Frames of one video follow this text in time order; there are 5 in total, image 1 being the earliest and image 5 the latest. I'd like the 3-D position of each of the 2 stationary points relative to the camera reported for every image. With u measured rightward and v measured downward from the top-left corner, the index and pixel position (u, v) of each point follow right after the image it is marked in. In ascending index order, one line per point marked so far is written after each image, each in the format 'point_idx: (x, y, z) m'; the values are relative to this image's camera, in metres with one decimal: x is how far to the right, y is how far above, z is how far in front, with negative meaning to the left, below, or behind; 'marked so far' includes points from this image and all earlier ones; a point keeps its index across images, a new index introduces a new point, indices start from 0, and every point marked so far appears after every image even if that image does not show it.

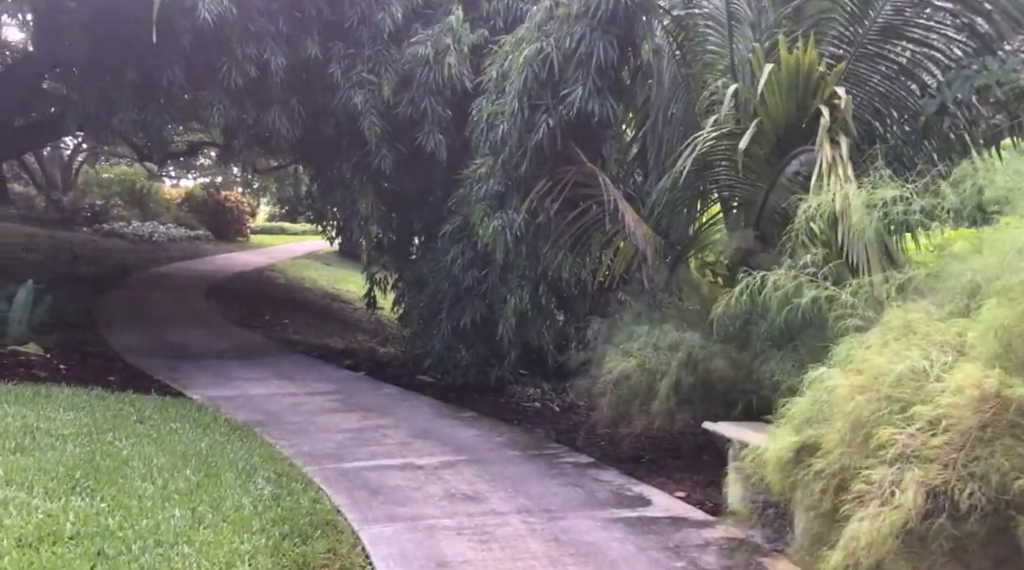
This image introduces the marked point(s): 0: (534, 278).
0: (+0.2, 0.0, +7.7) m
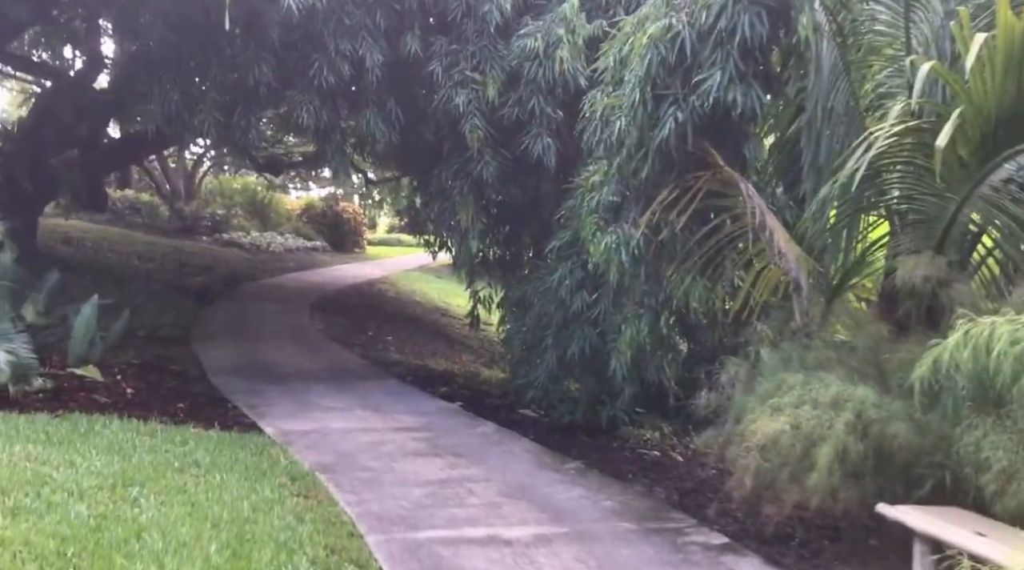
0: (+1.0, -0.1, +6.5) m
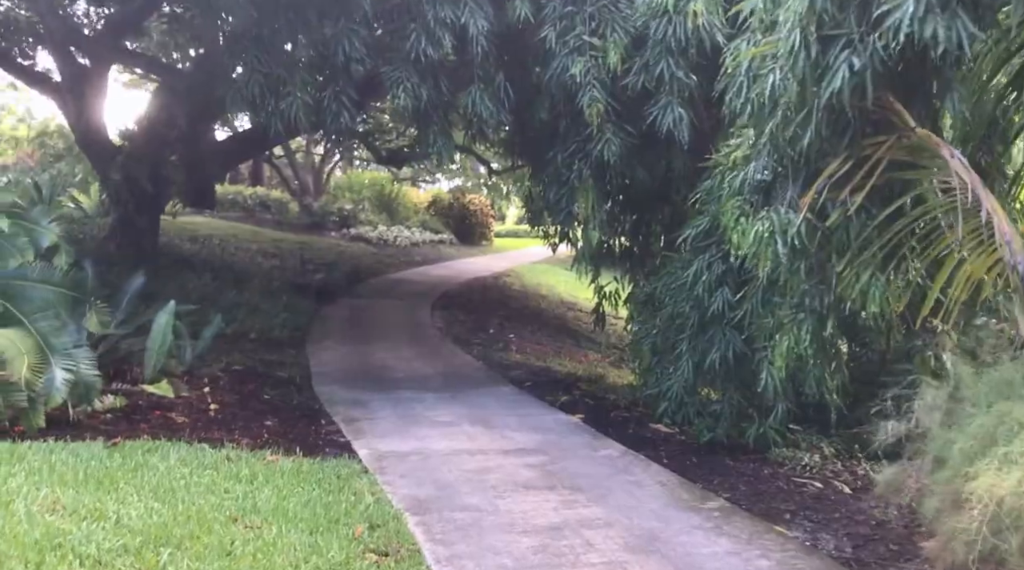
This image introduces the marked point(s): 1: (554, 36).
0: (+1.6, -0.1, +5.3) m
1: (+0.3, +2.0, +7.7) m
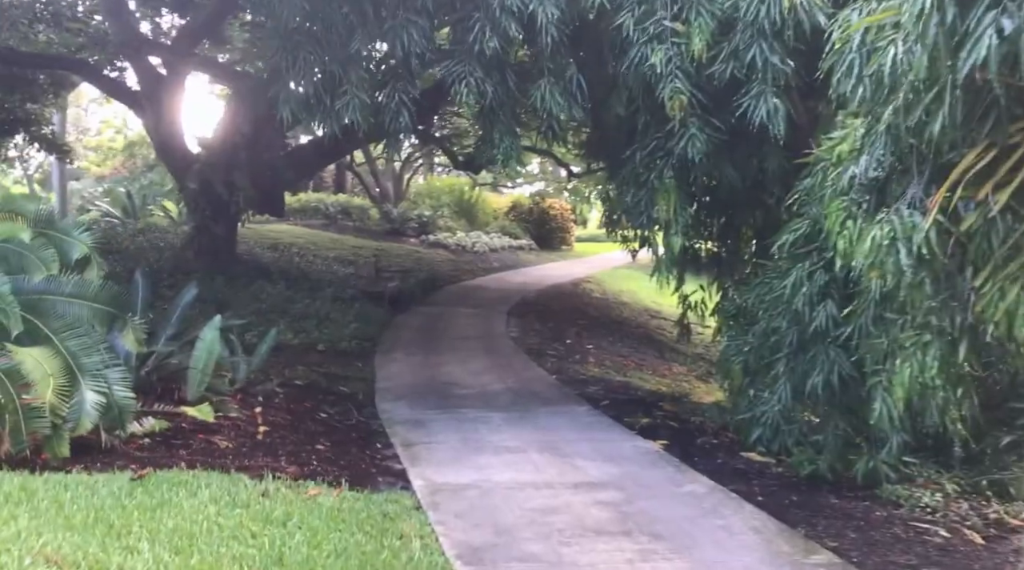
0: (+2.0, -0.2, +4.5) m
1: (+0.9, +1.9, +7.0) m
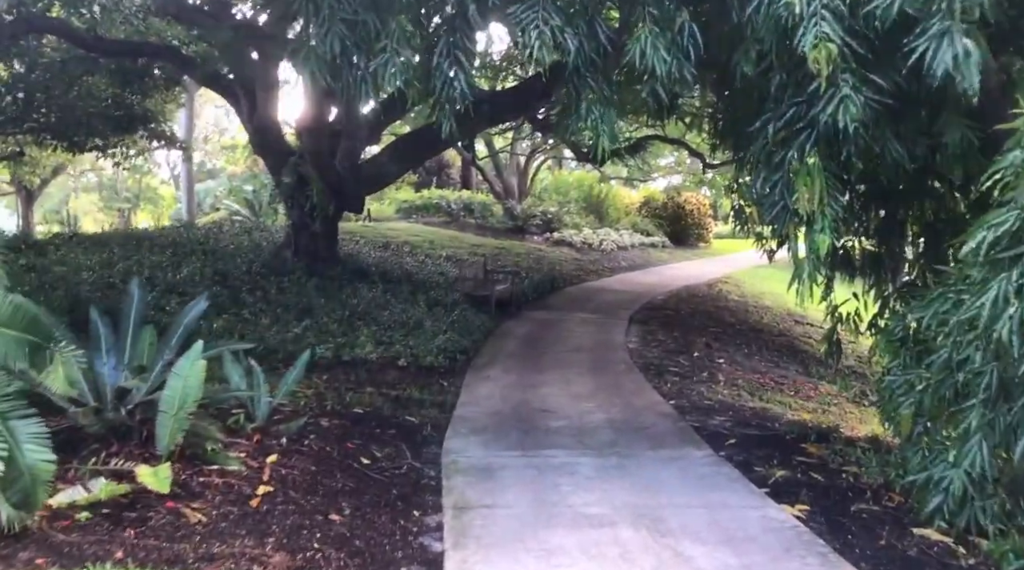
0: (+2.1, -0.3, +2.5) m
1: (+1.3, +1.8, +5.2) m
